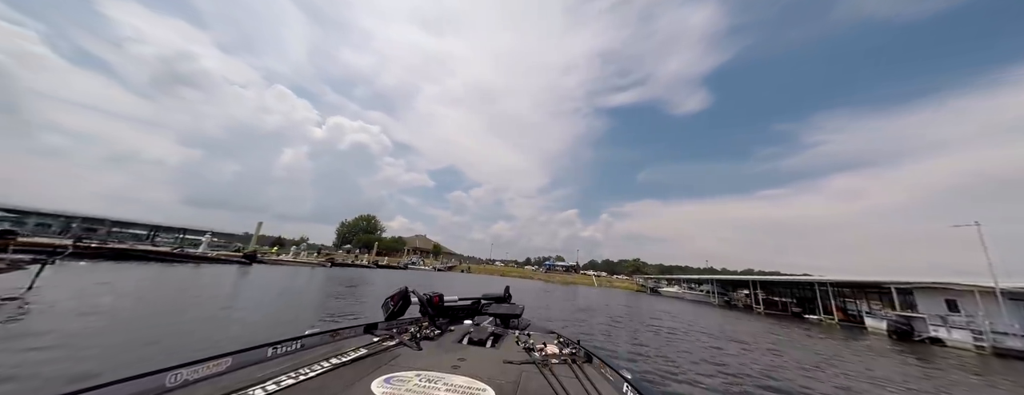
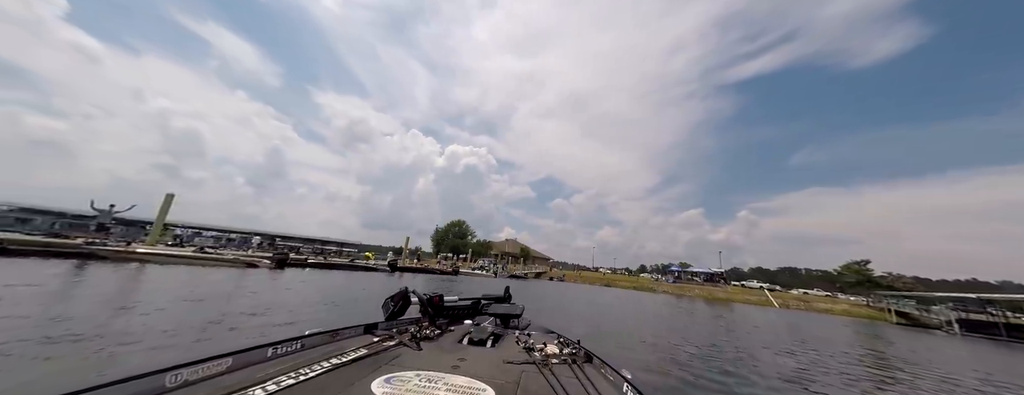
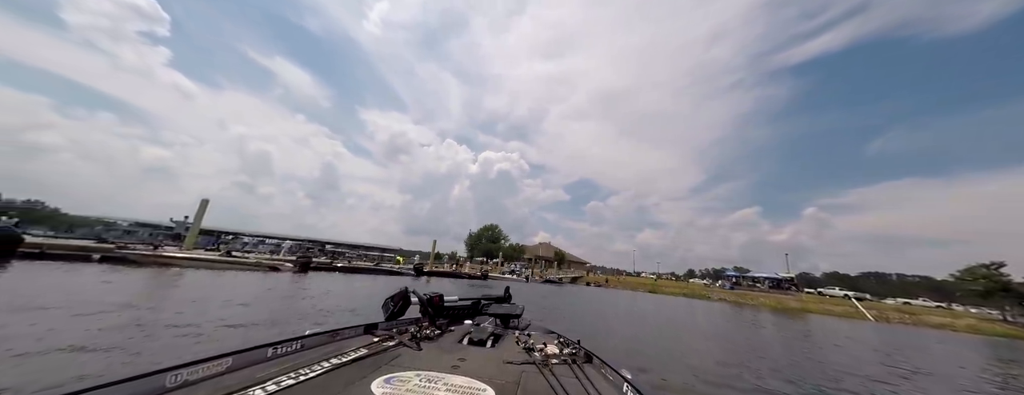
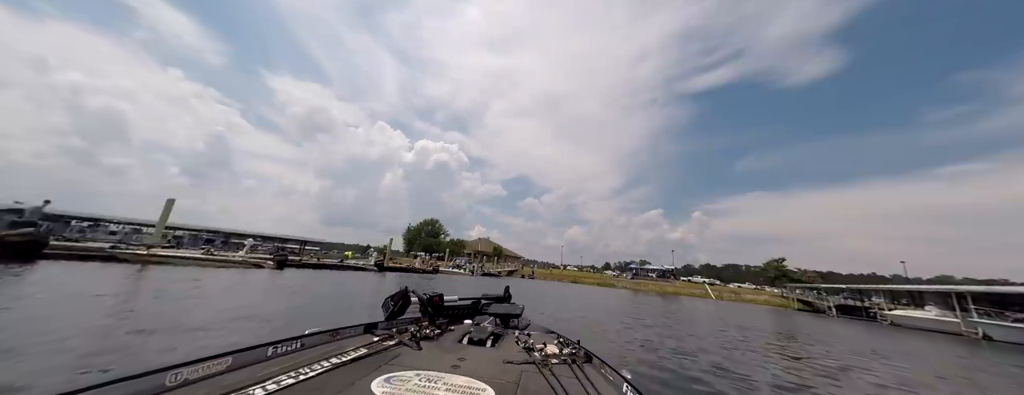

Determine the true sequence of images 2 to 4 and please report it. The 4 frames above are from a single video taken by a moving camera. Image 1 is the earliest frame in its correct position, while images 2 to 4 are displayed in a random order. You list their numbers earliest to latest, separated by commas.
4, 2, 3
